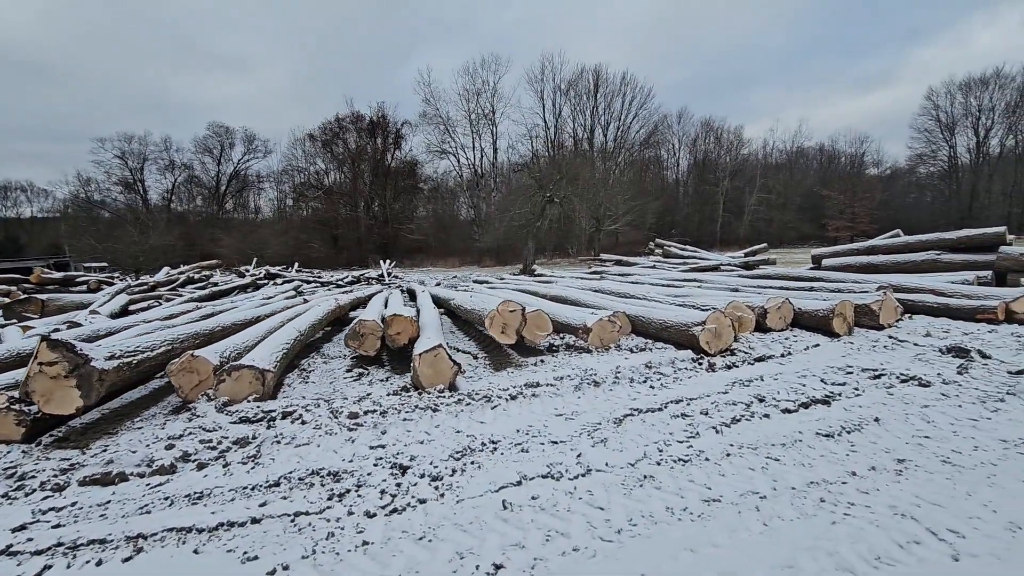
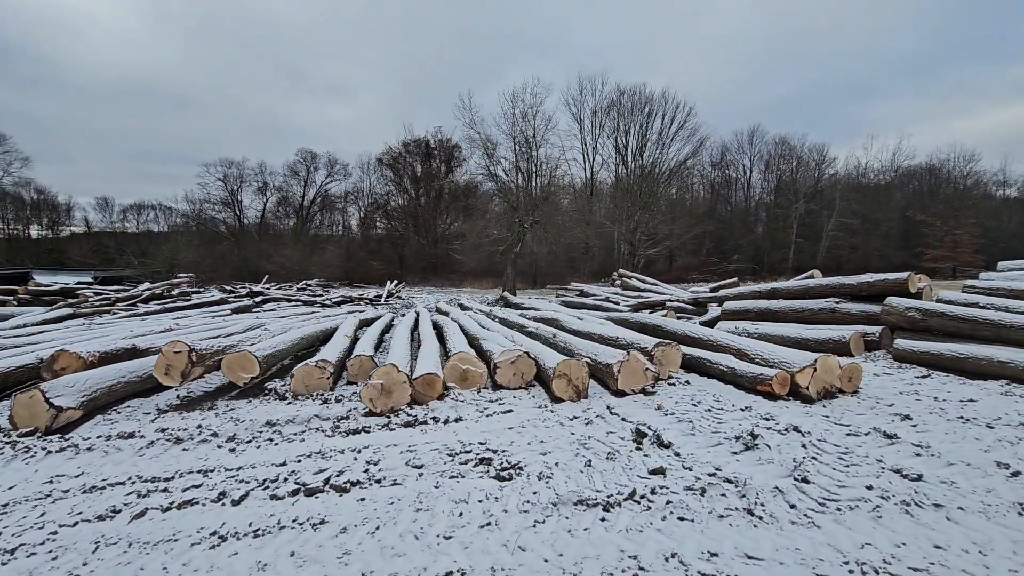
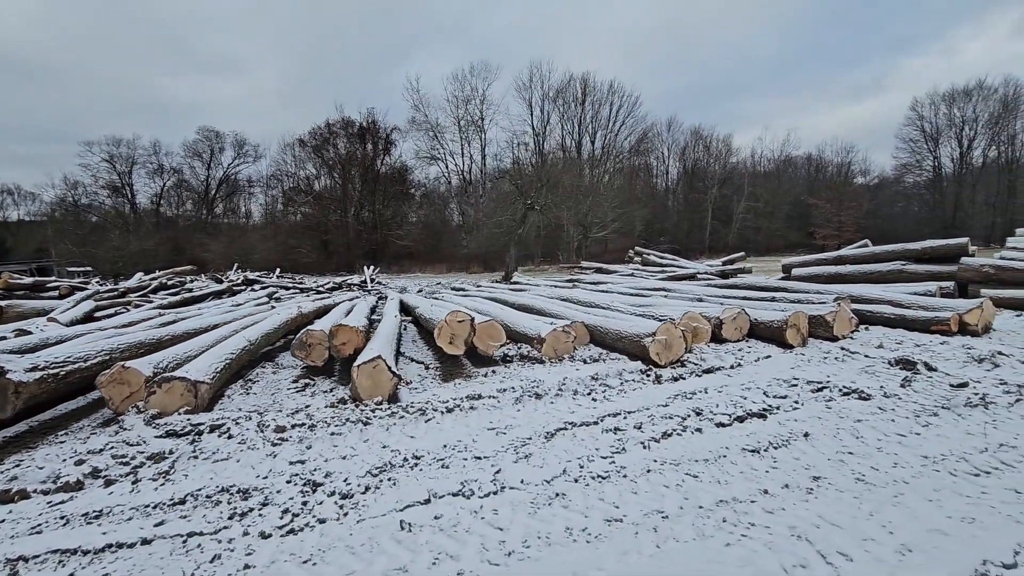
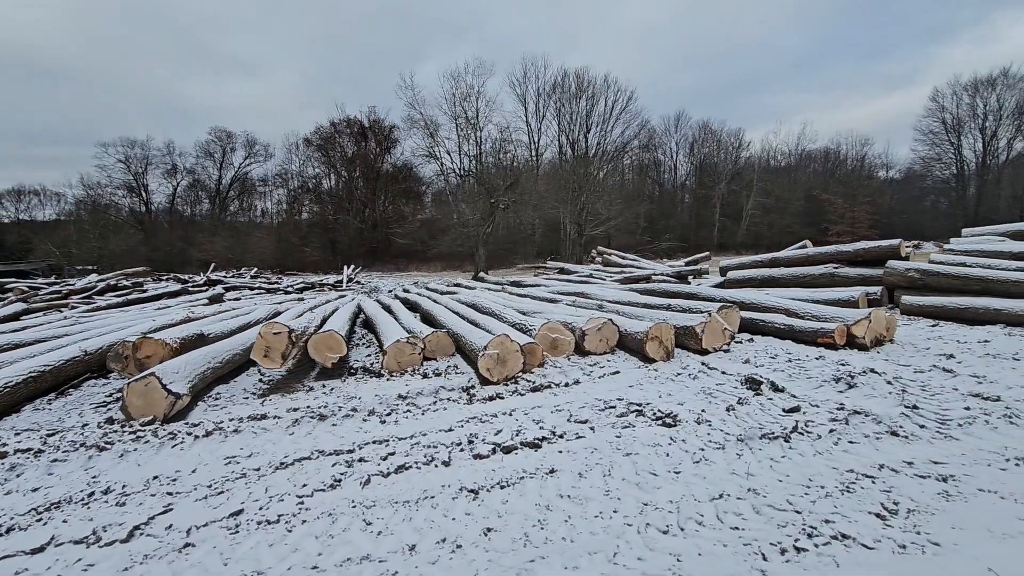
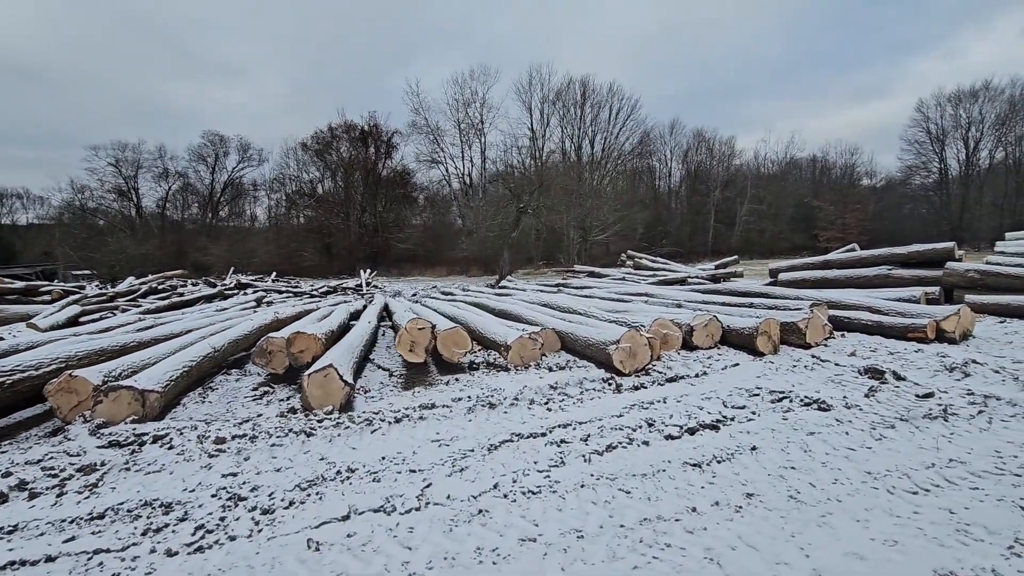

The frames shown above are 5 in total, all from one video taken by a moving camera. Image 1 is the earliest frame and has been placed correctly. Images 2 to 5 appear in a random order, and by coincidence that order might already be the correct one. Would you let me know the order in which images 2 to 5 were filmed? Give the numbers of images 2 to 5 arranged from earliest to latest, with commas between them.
3, 5, 4, 2
